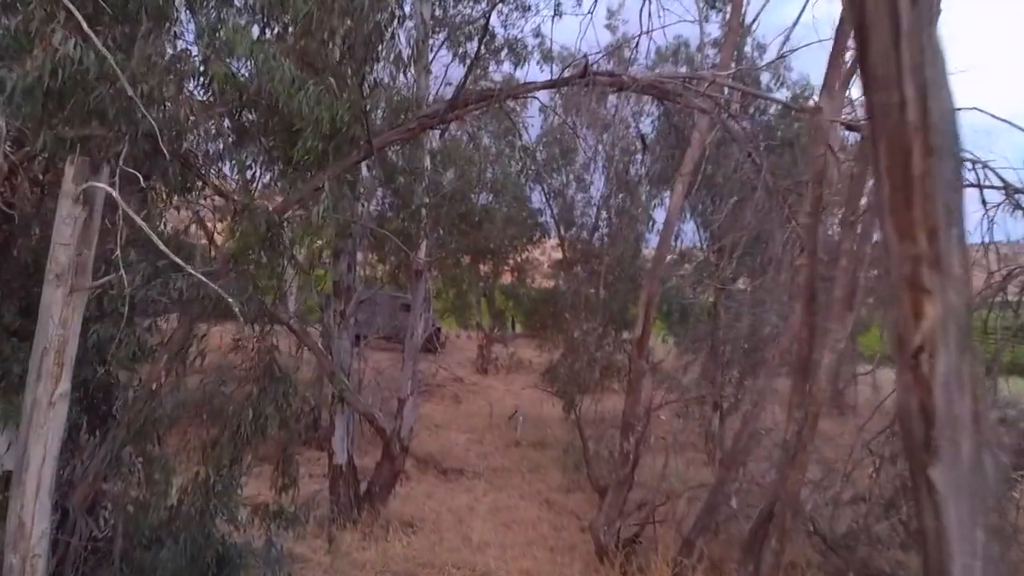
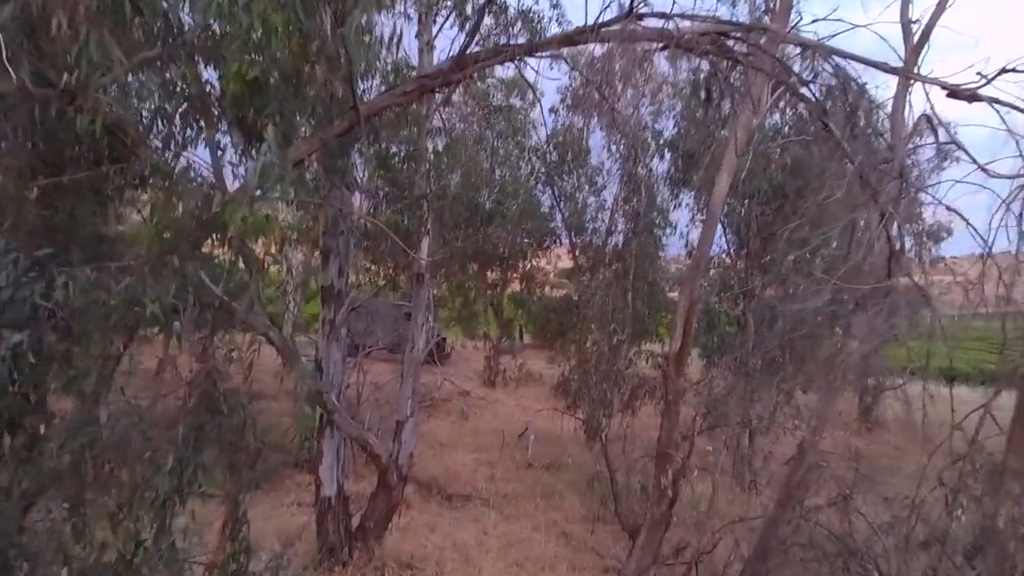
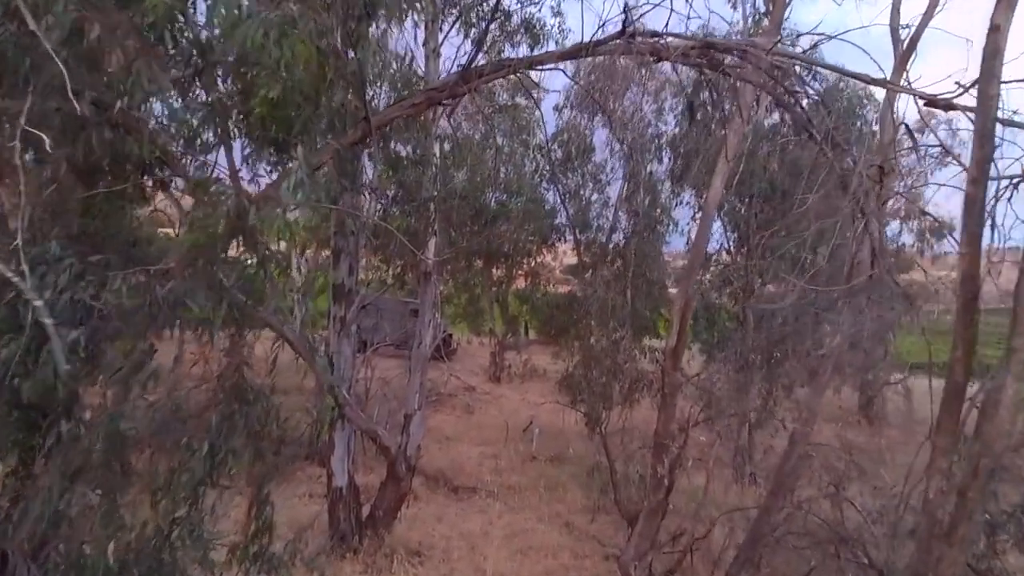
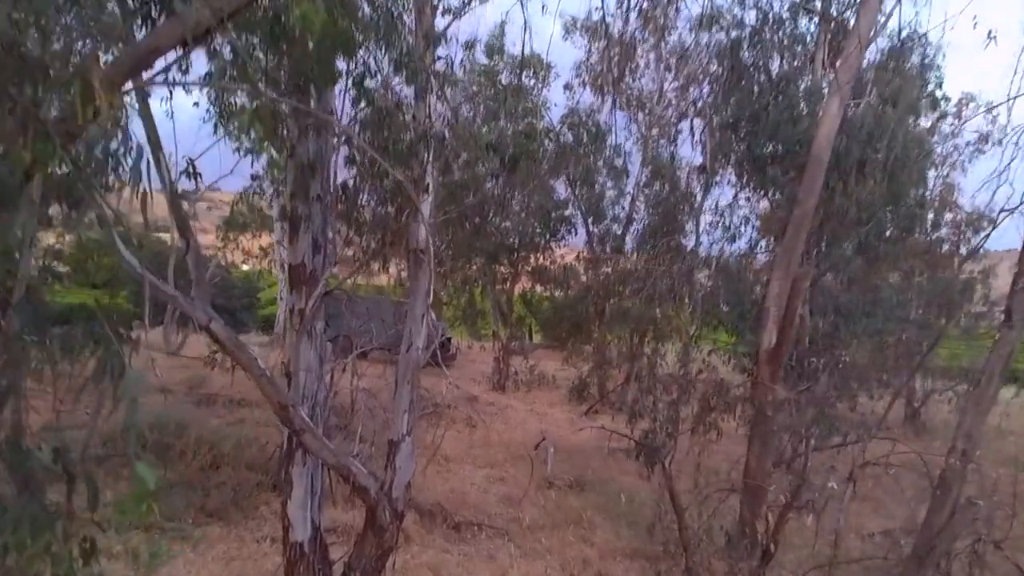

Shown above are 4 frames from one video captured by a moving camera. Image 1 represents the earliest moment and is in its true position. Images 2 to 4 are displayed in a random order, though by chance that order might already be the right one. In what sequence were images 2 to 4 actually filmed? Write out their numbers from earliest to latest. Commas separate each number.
3, 2, 4
